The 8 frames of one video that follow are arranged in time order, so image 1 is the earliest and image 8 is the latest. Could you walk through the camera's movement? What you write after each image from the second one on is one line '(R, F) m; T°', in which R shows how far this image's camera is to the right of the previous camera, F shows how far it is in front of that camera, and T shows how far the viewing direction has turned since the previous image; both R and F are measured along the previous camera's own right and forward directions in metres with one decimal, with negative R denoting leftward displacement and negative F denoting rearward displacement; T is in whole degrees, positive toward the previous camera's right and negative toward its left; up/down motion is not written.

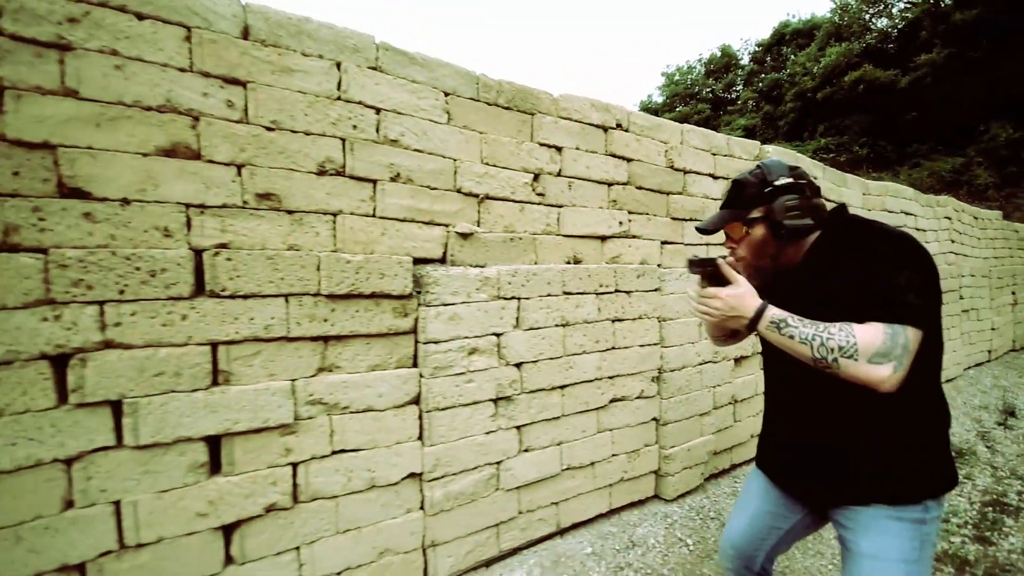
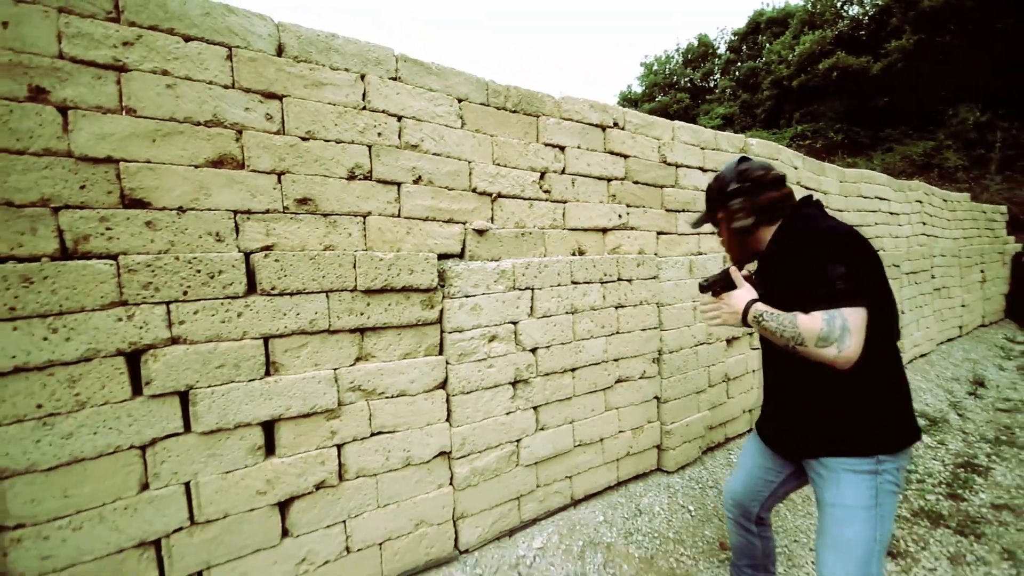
(-0.2, -0.2) m; +2°
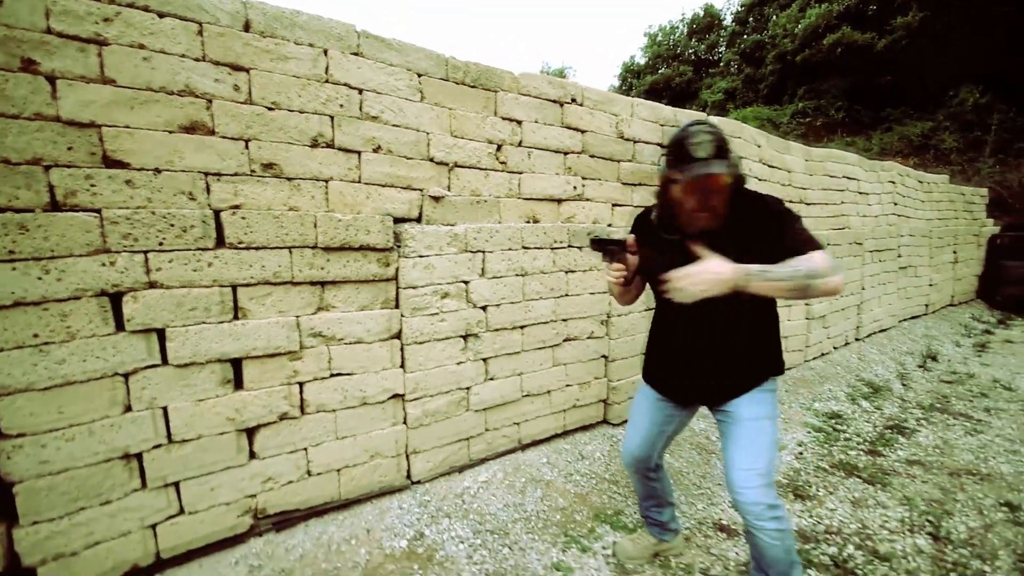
(+0.3, -0.3) m; 0°
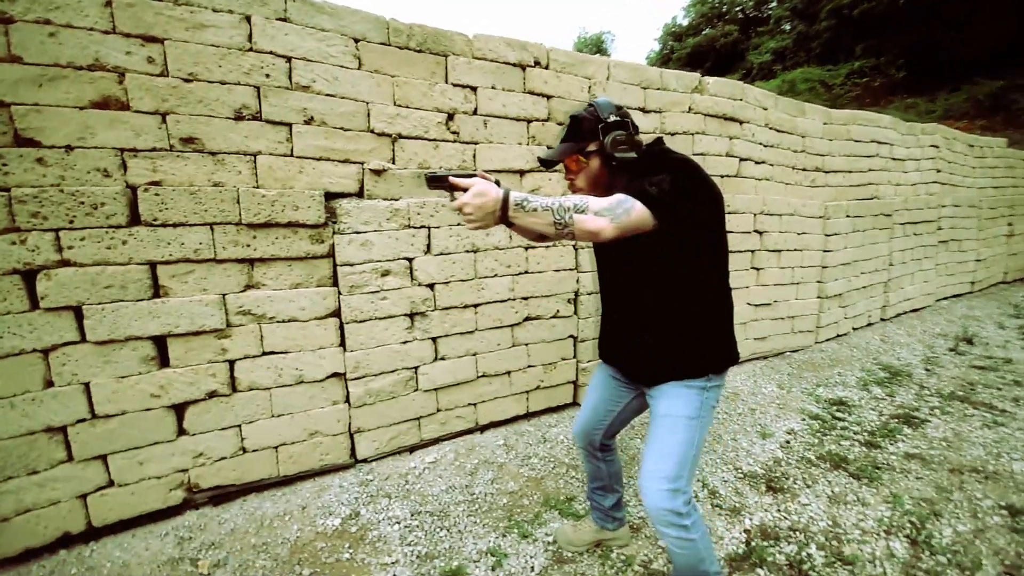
(+0.6, +0.2) m; -5°
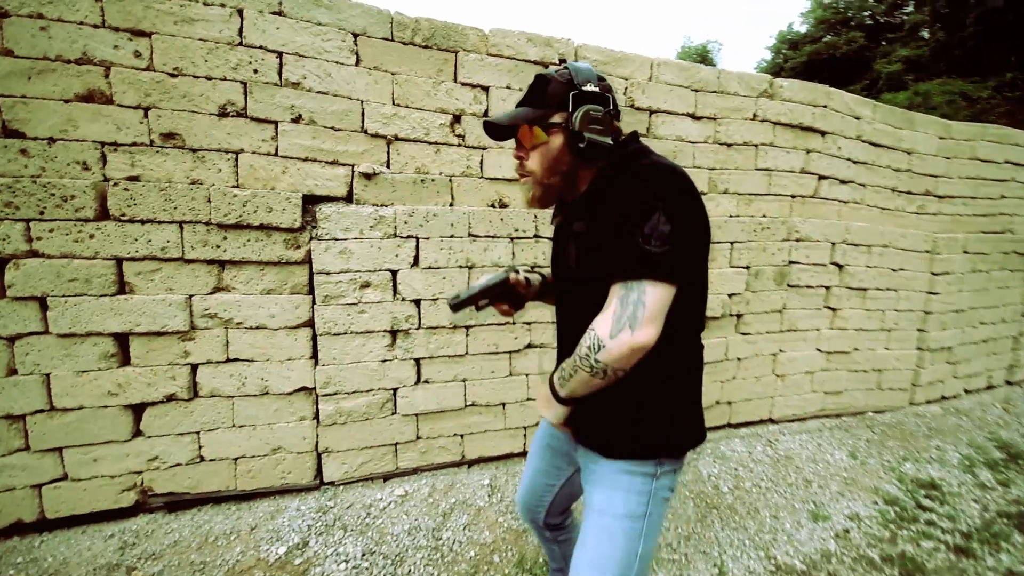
(+0.5, +0.4) m; -10°
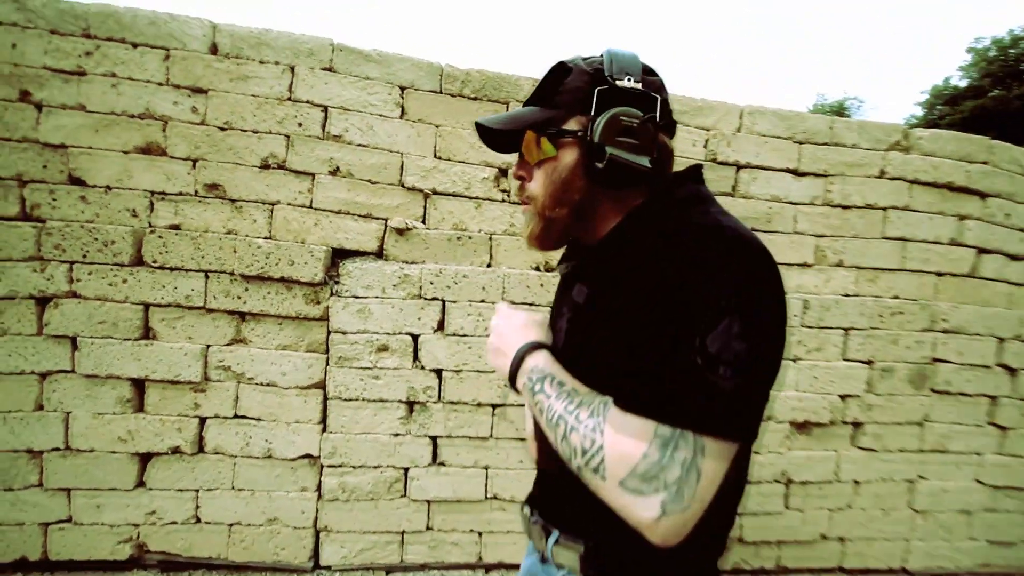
(+0.4, +0.4) m; -13°
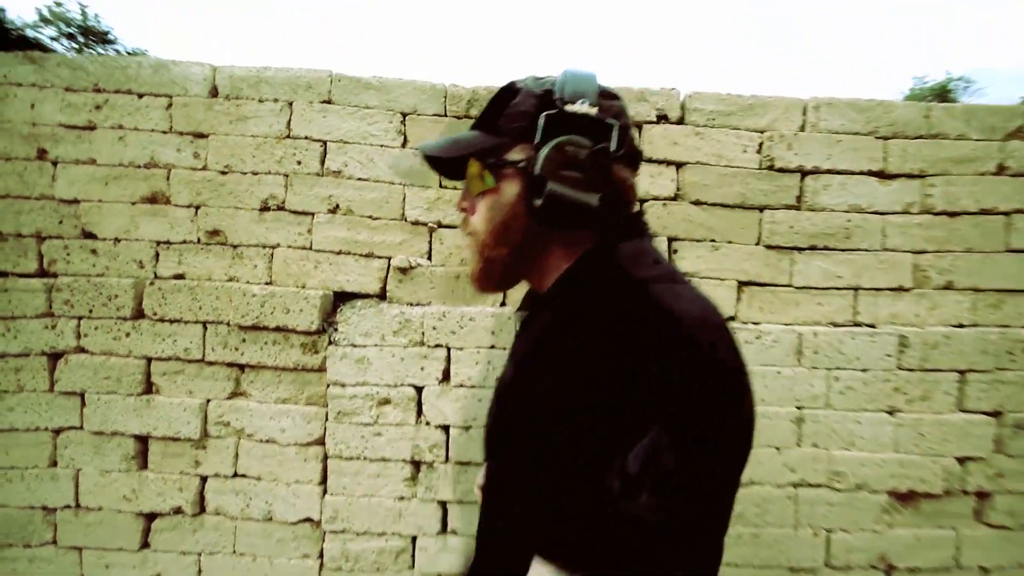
(+0.3, +0.4) m; -9°
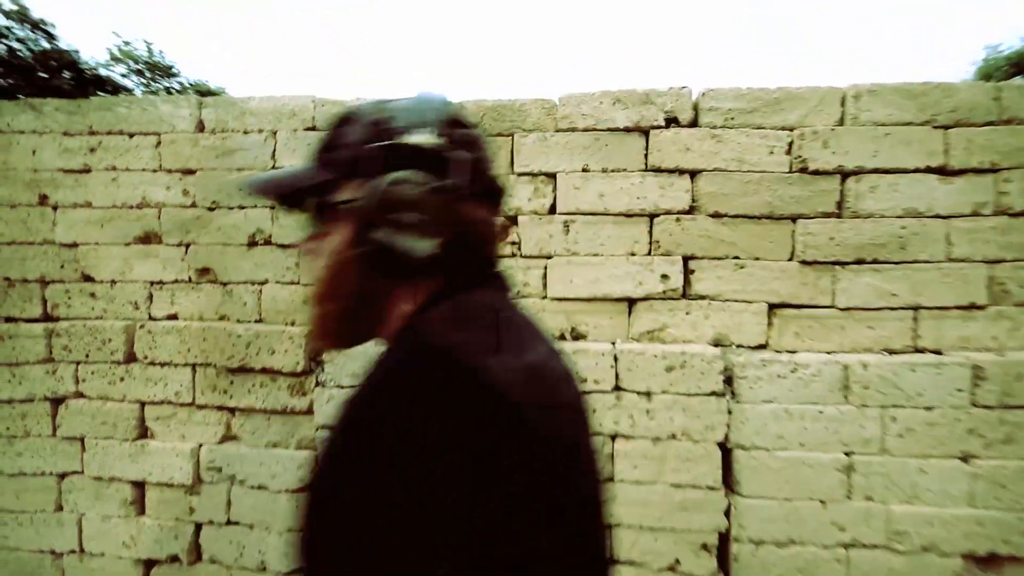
(+0.2, +0.2) m; -6°
